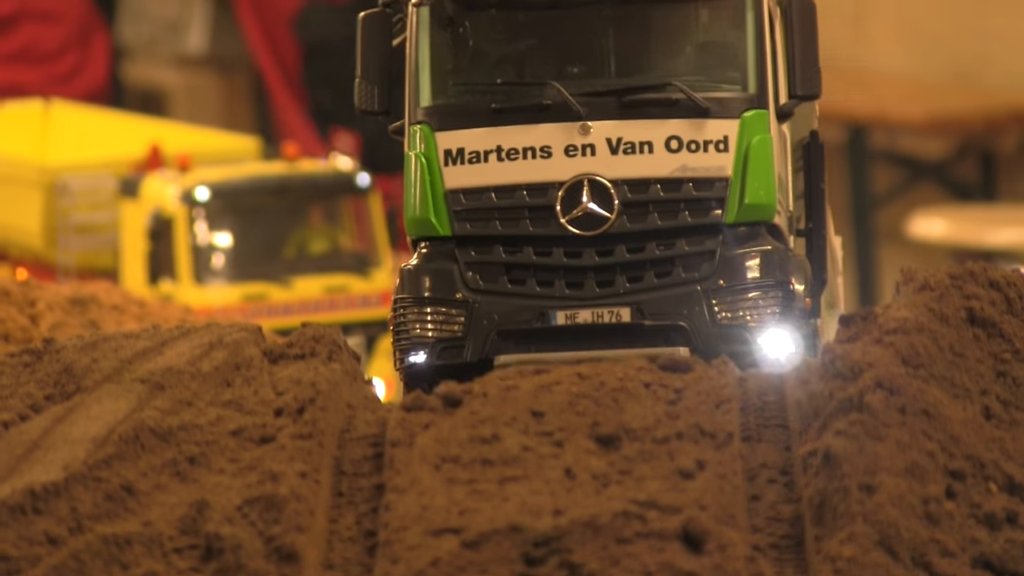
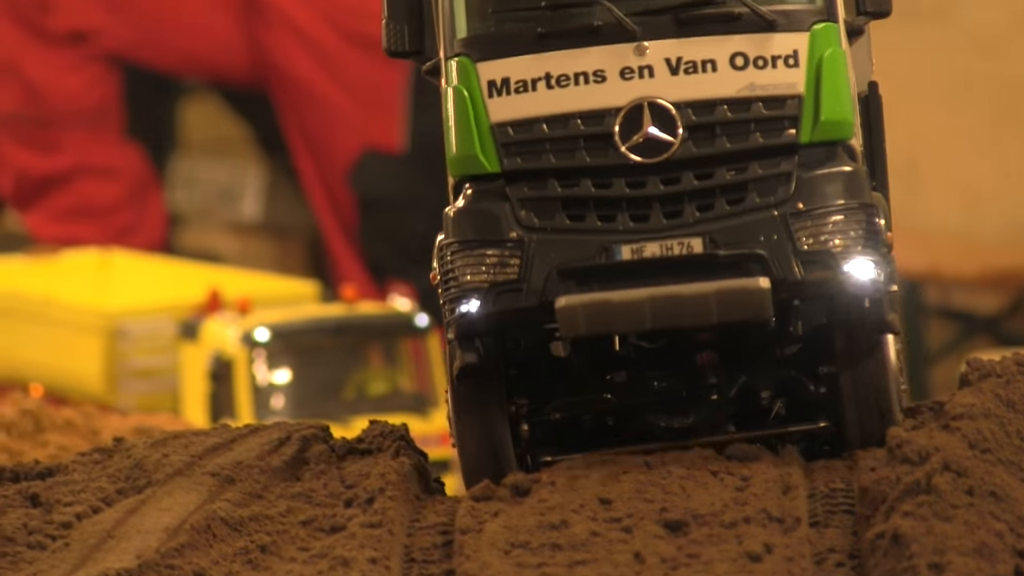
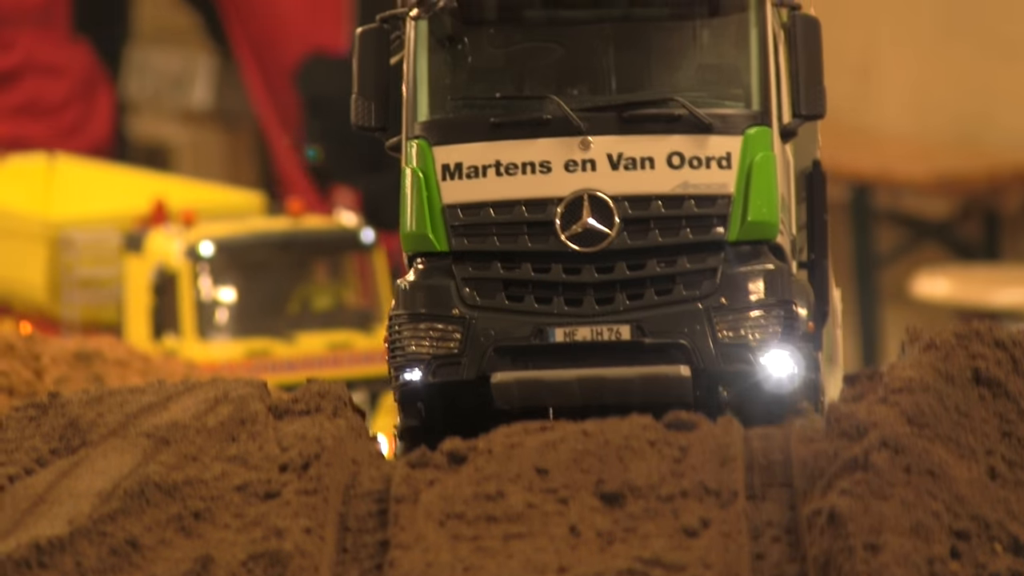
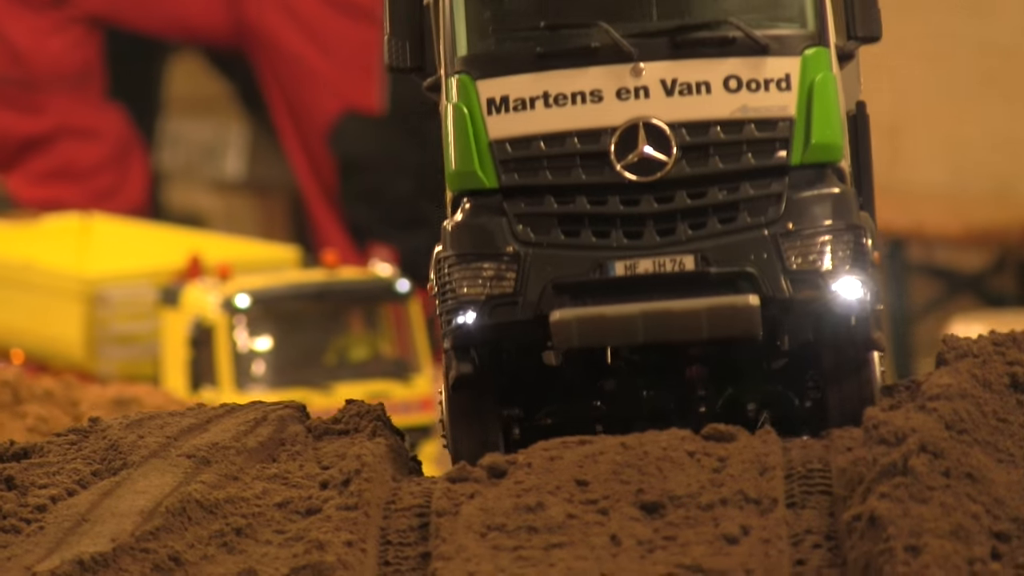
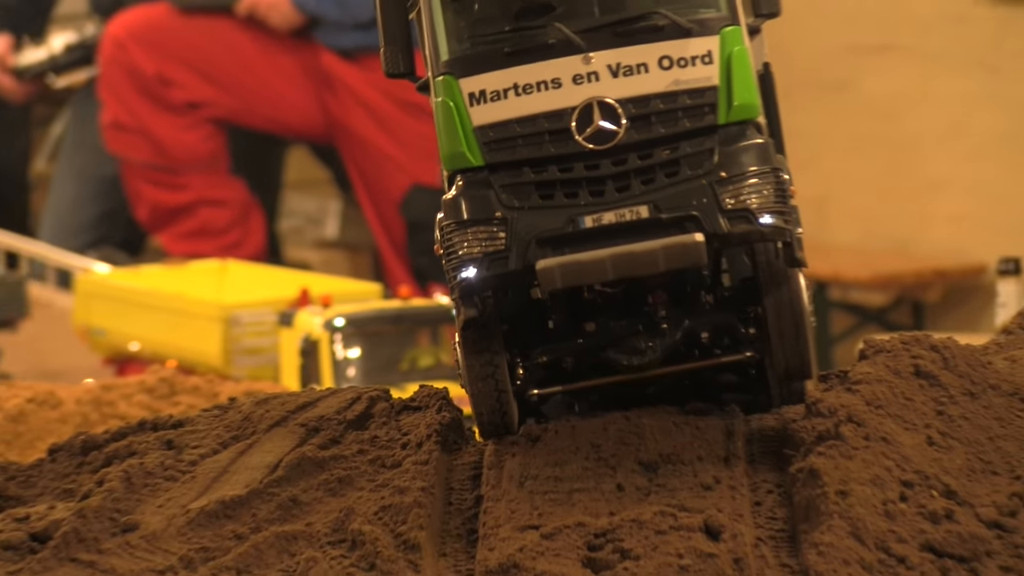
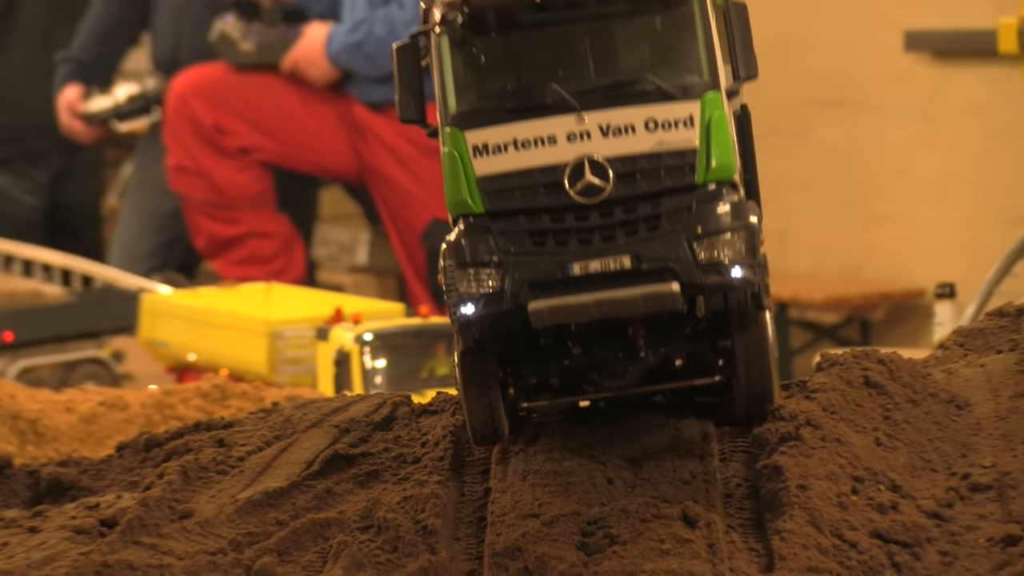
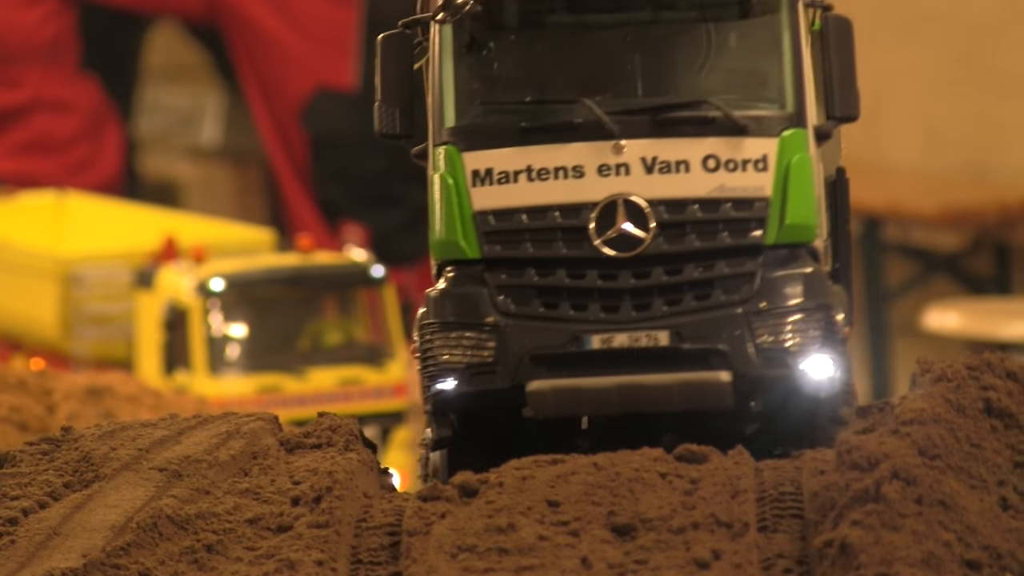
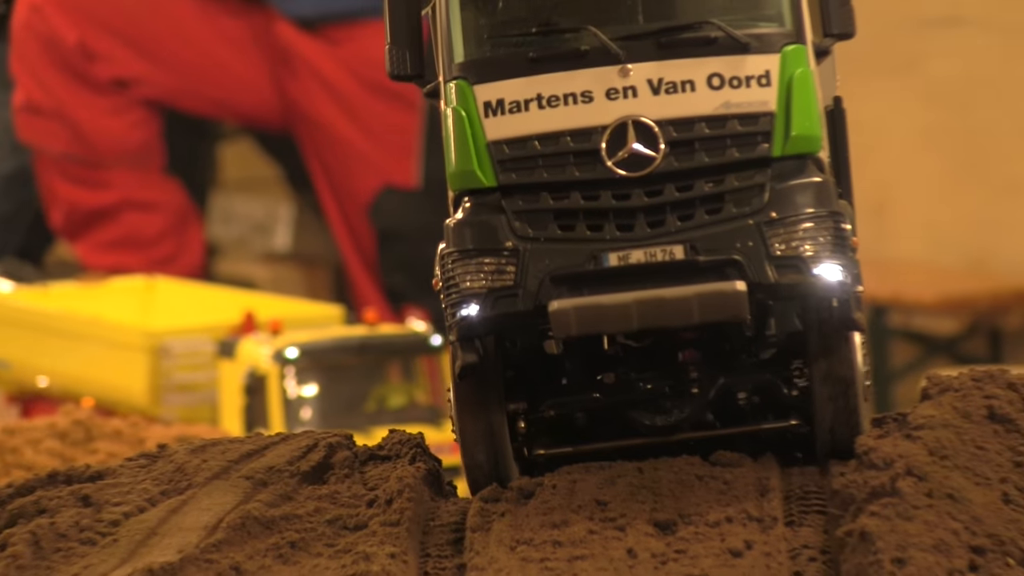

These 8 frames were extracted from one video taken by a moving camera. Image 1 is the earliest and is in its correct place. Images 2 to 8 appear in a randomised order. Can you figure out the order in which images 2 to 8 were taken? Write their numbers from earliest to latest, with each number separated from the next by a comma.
3, 7, 4, 2, 8, 5, 6
